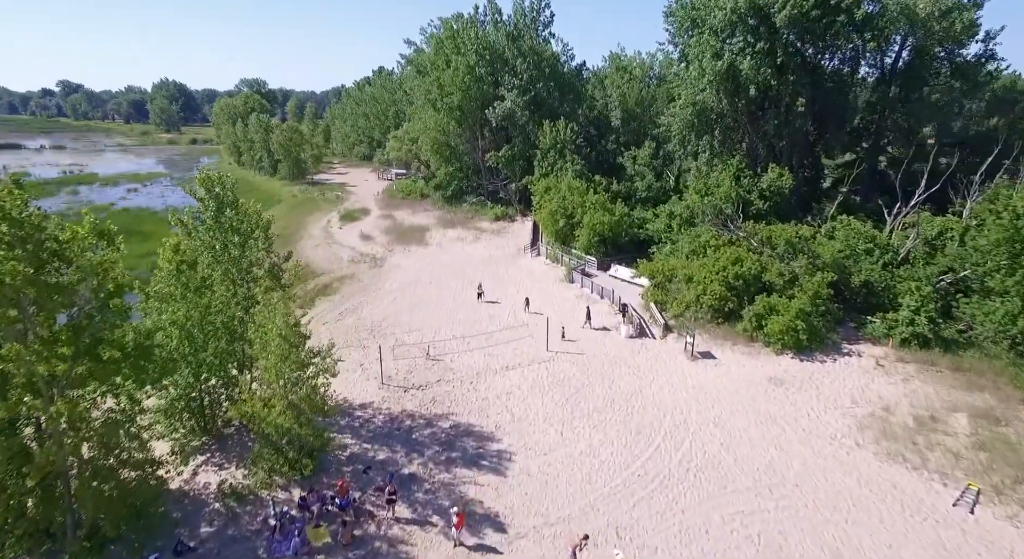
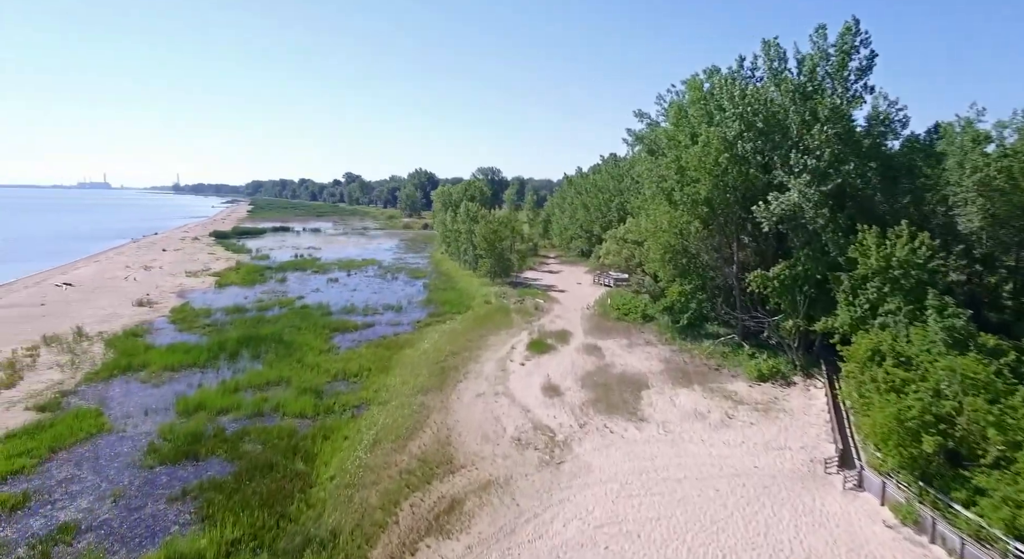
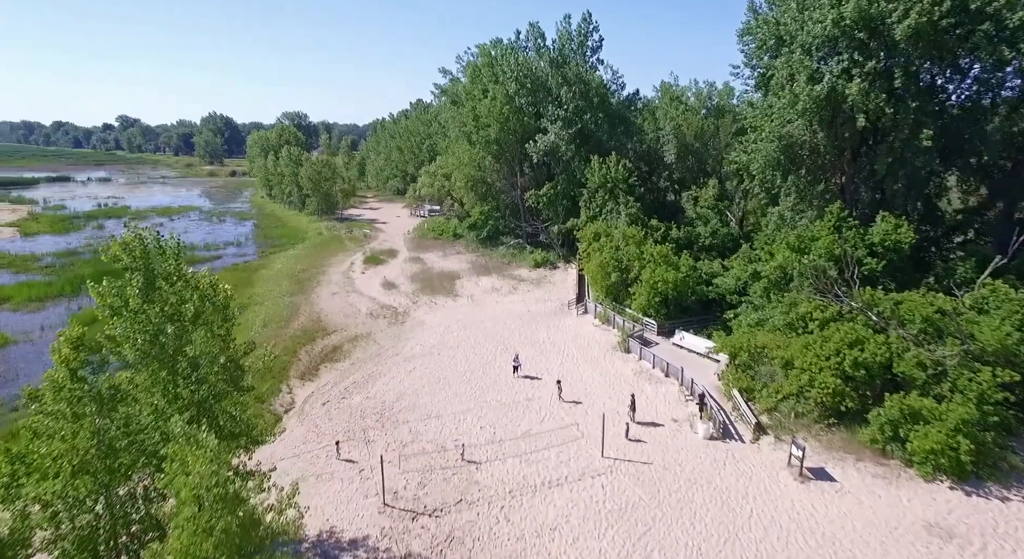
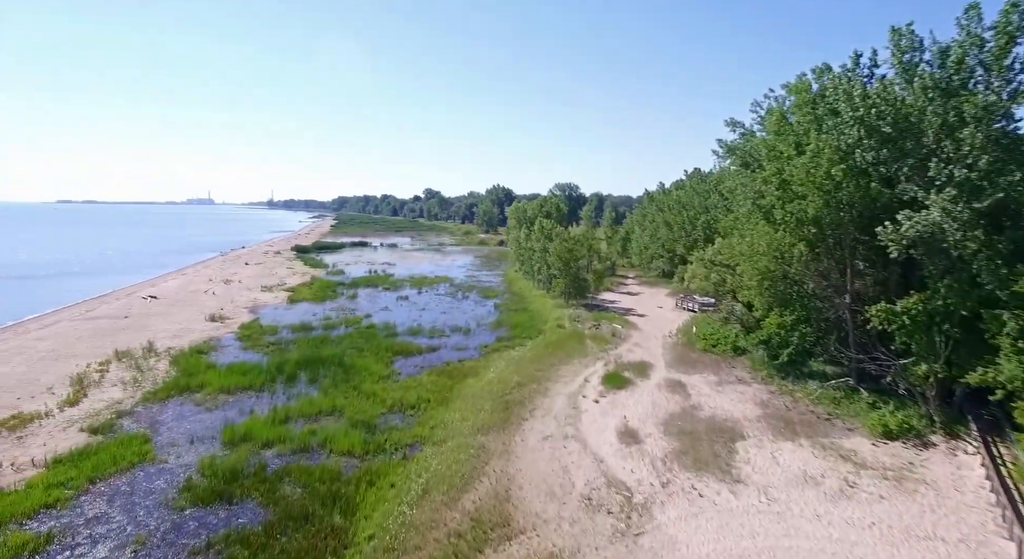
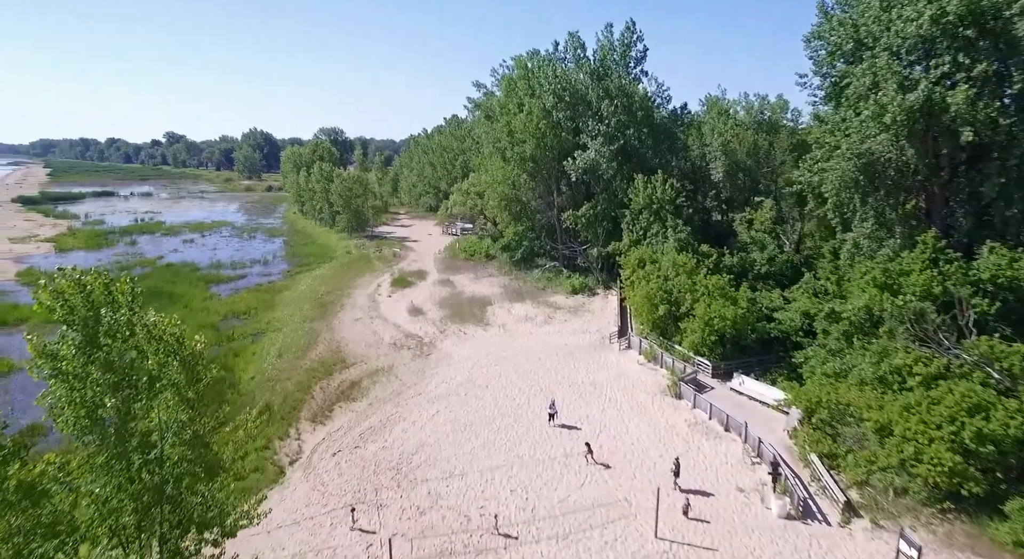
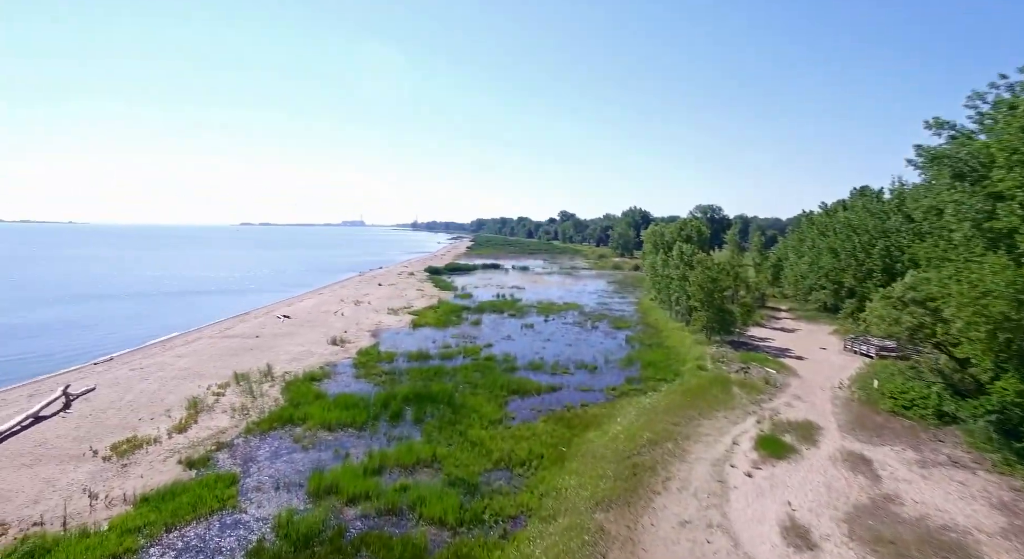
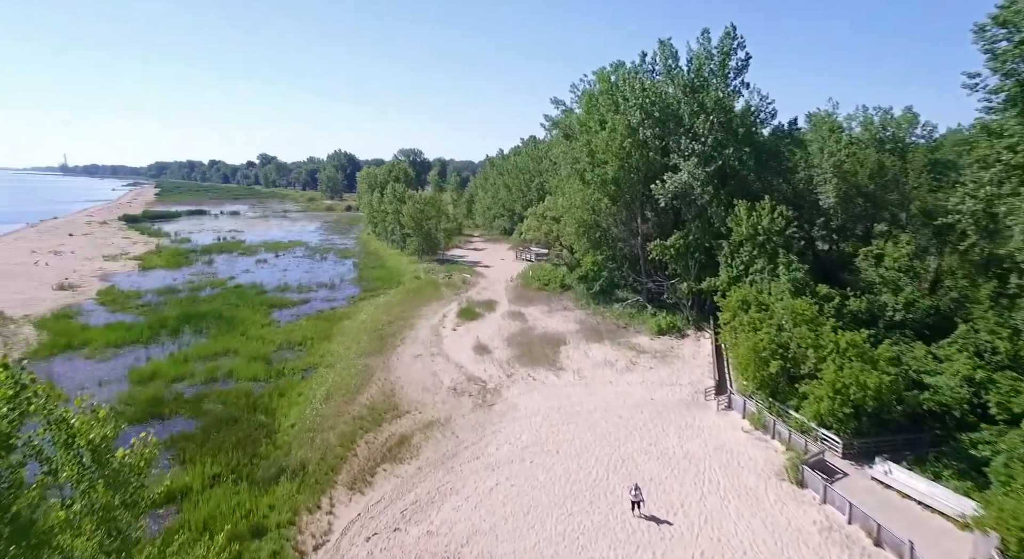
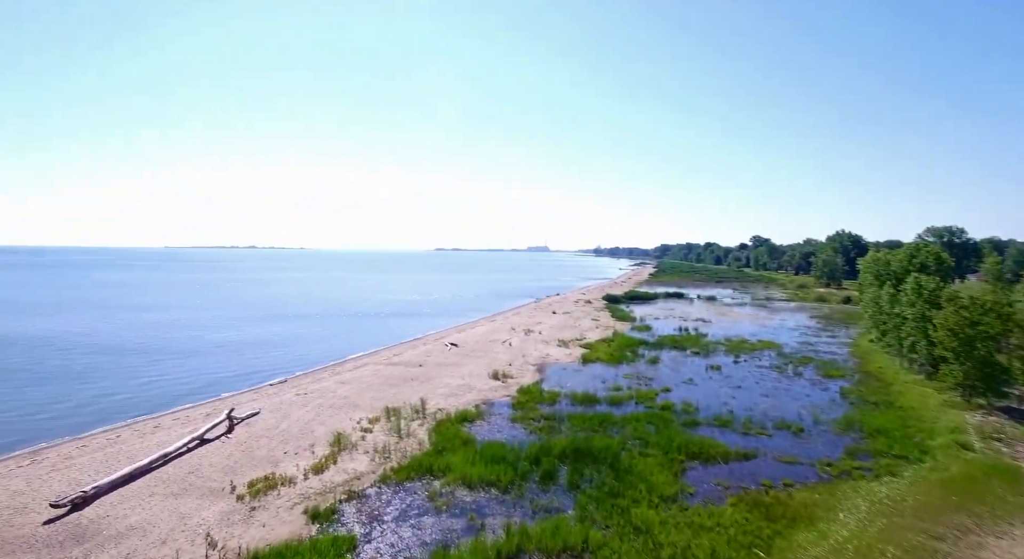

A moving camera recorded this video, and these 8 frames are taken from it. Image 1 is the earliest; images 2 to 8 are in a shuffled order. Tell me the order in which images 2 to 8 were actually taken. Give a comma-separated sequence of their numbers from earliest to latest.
3, 5, 7, 2, 4, 6, 8
